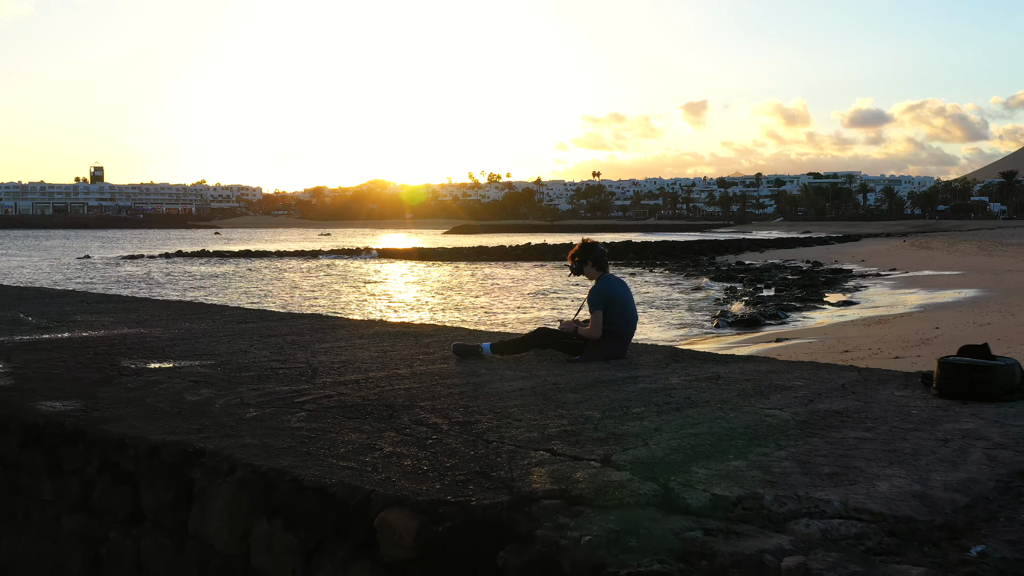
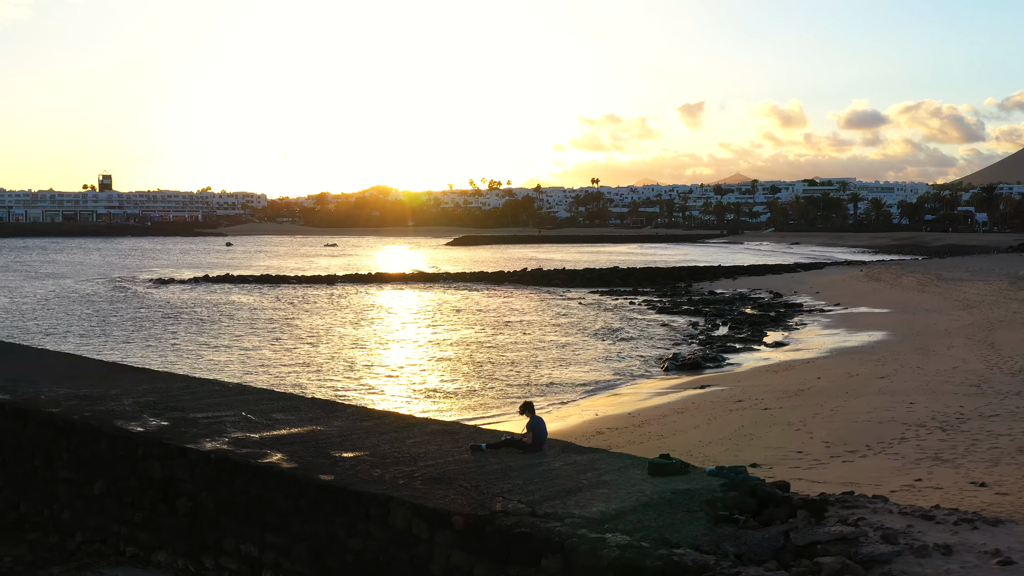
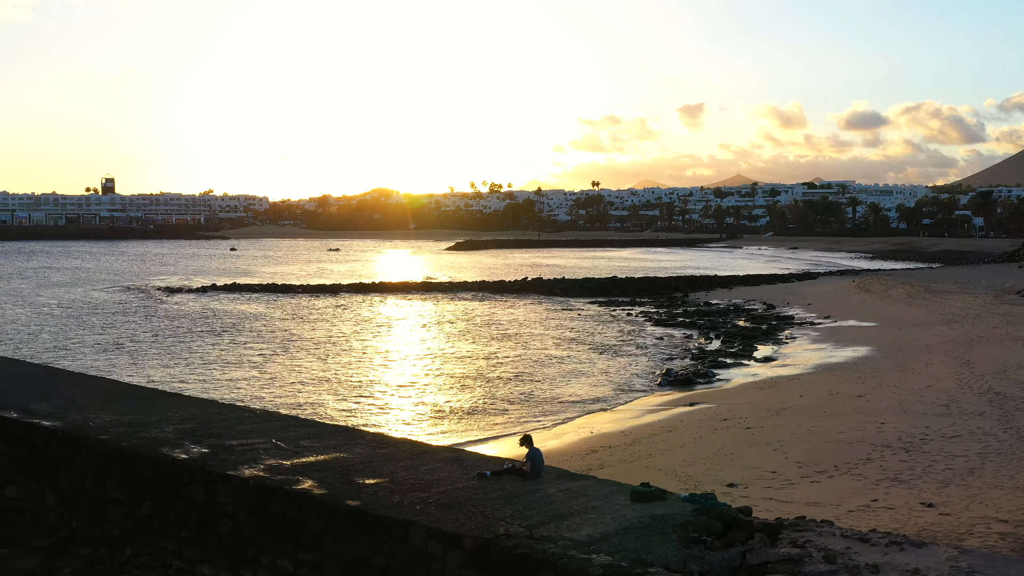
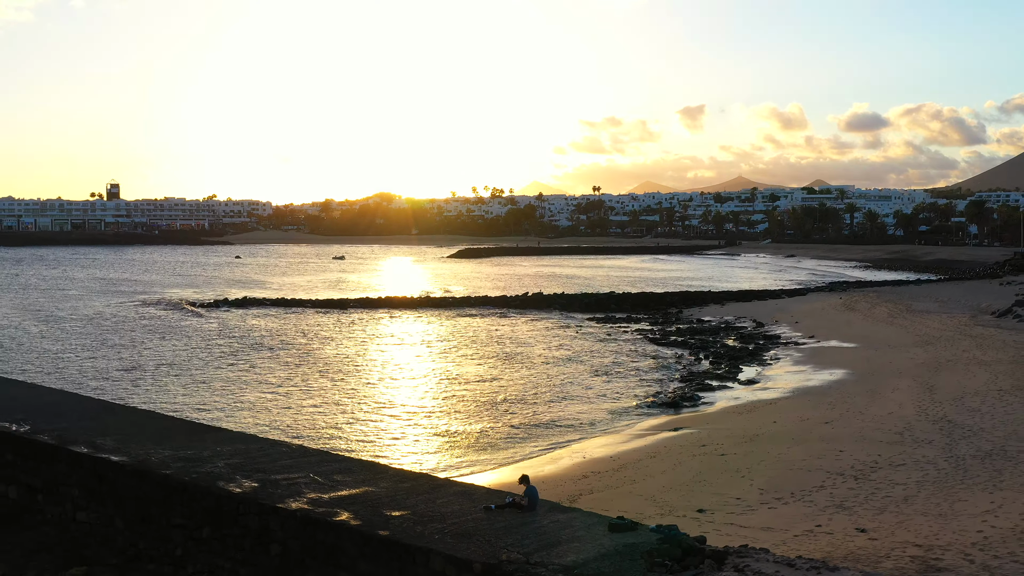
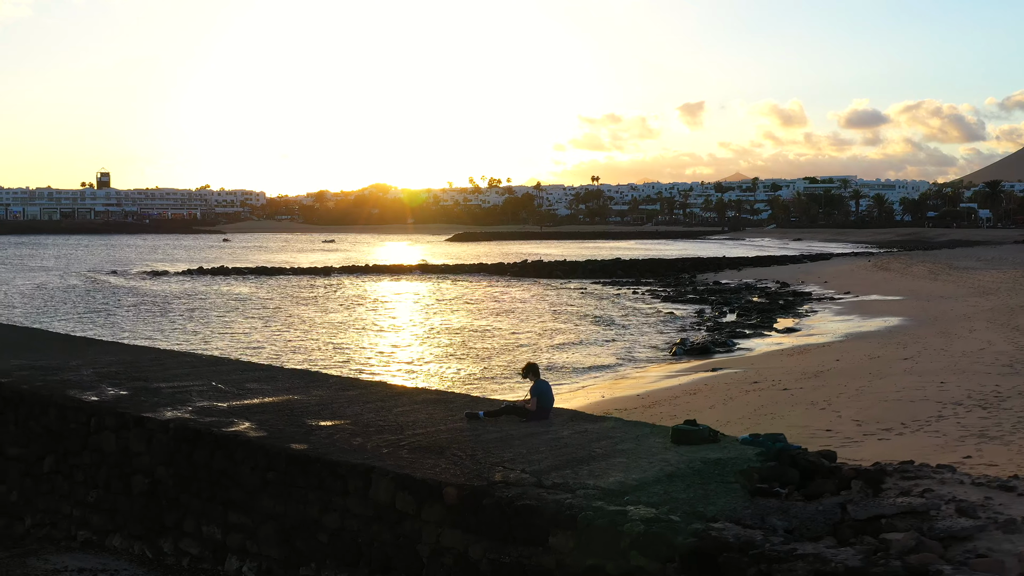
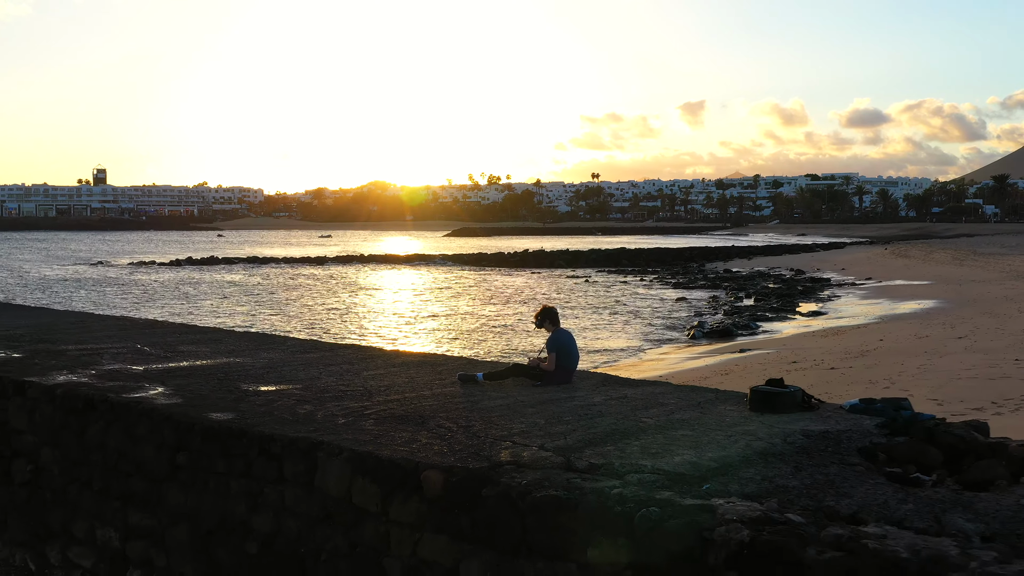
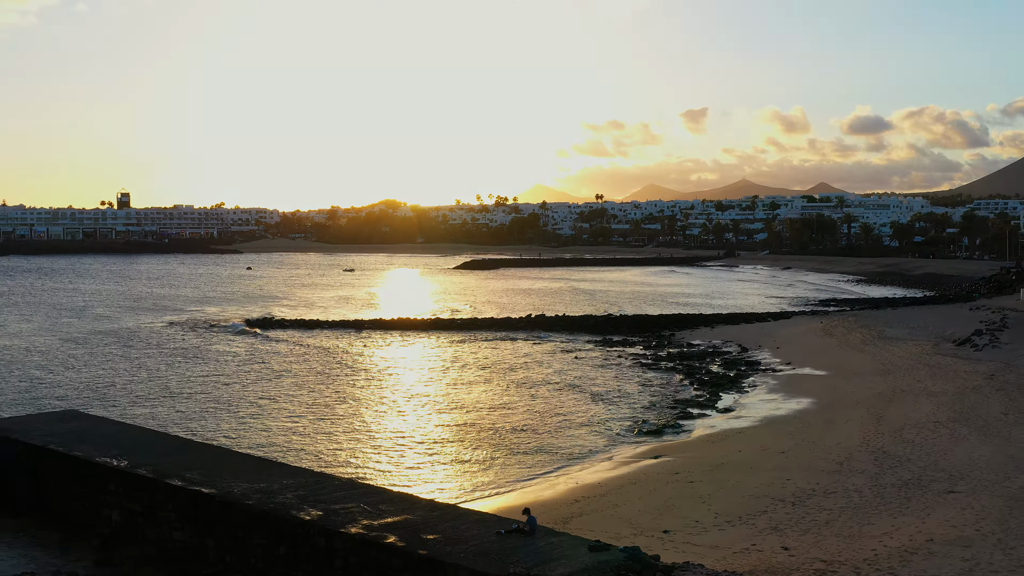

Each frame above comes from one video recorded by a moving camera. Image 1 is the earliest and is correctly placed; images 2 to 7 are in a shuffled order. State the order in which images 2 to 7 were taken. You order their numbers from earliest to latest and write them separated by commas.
6, 5, 2, 3, 4, 7
